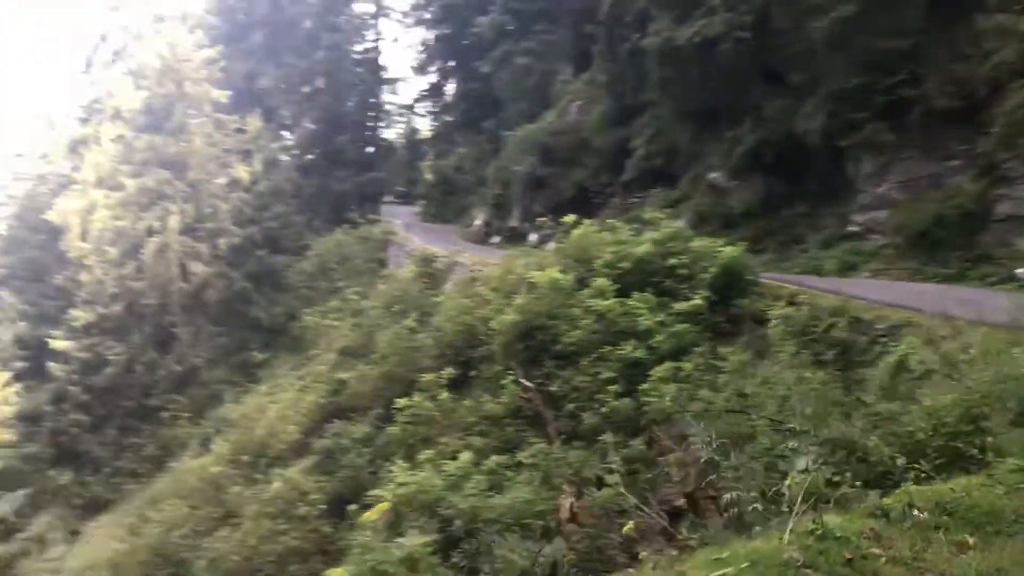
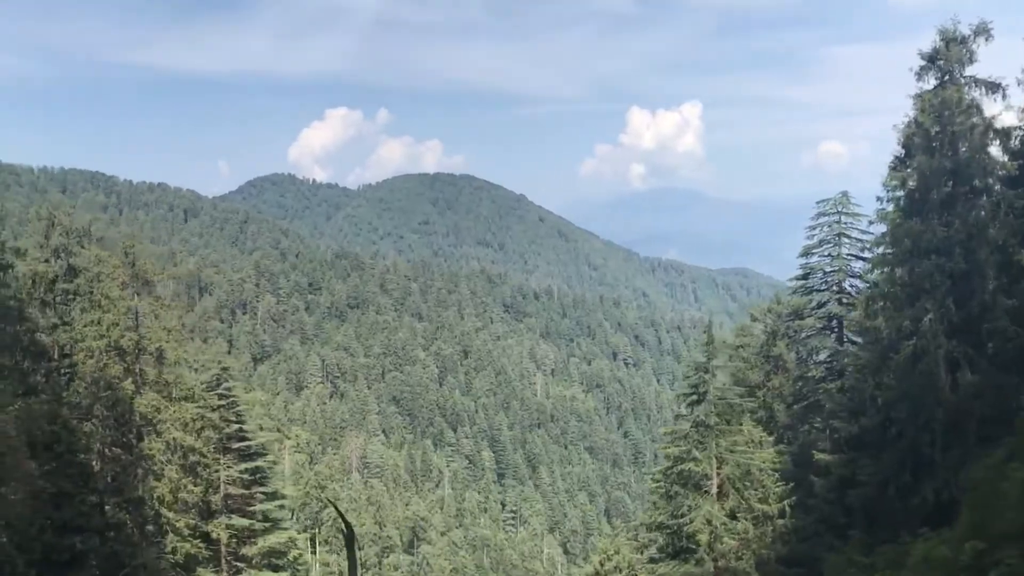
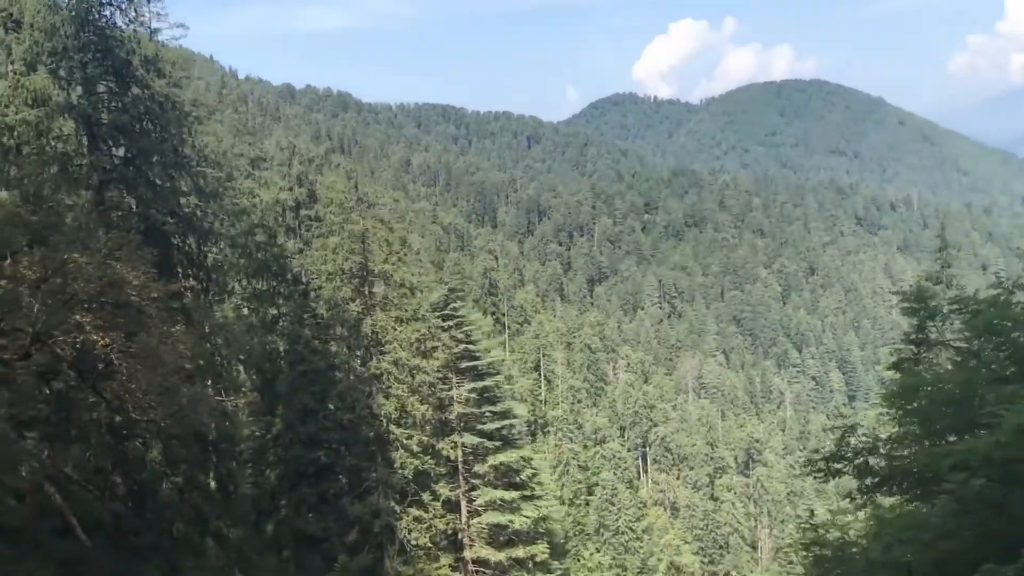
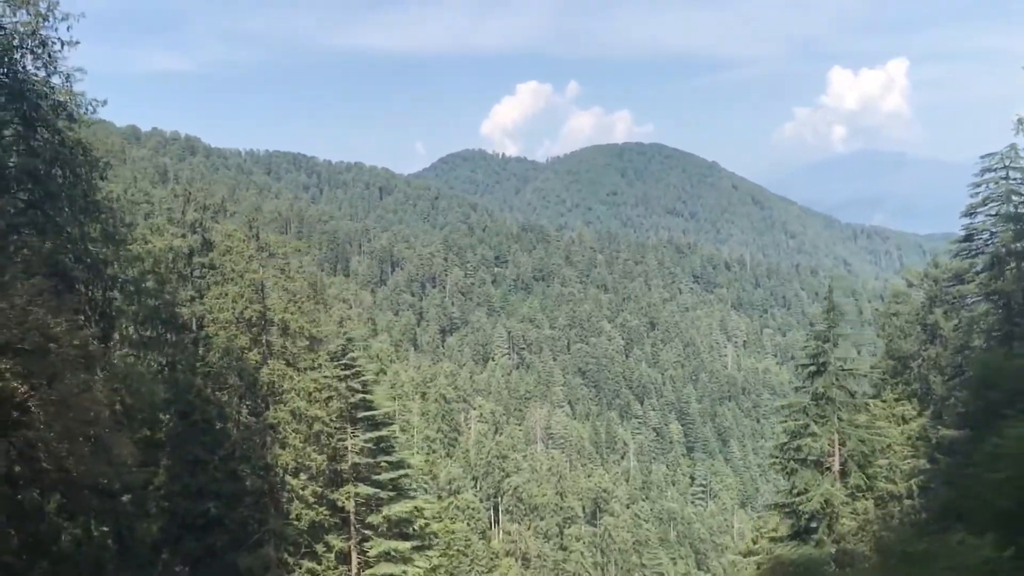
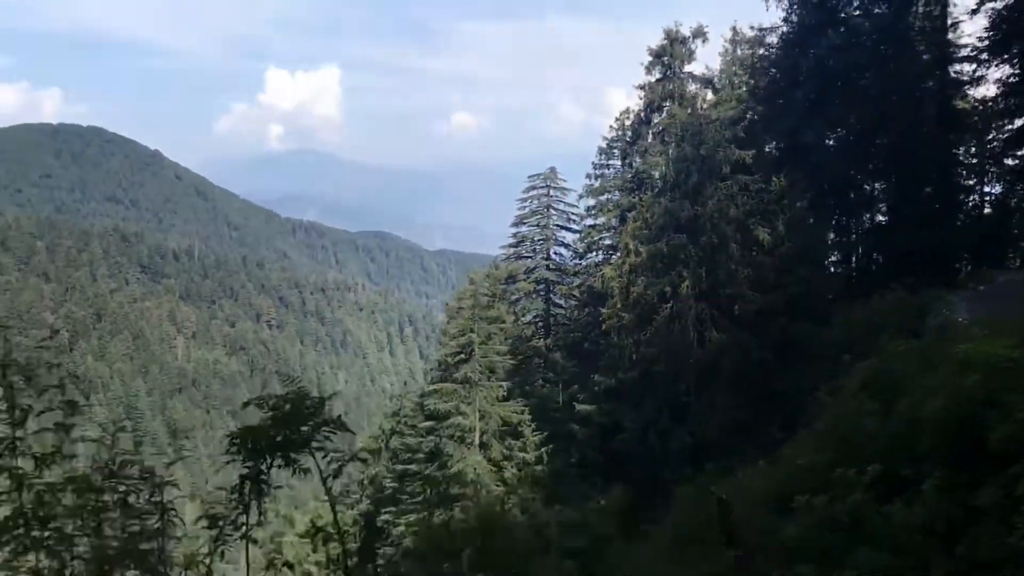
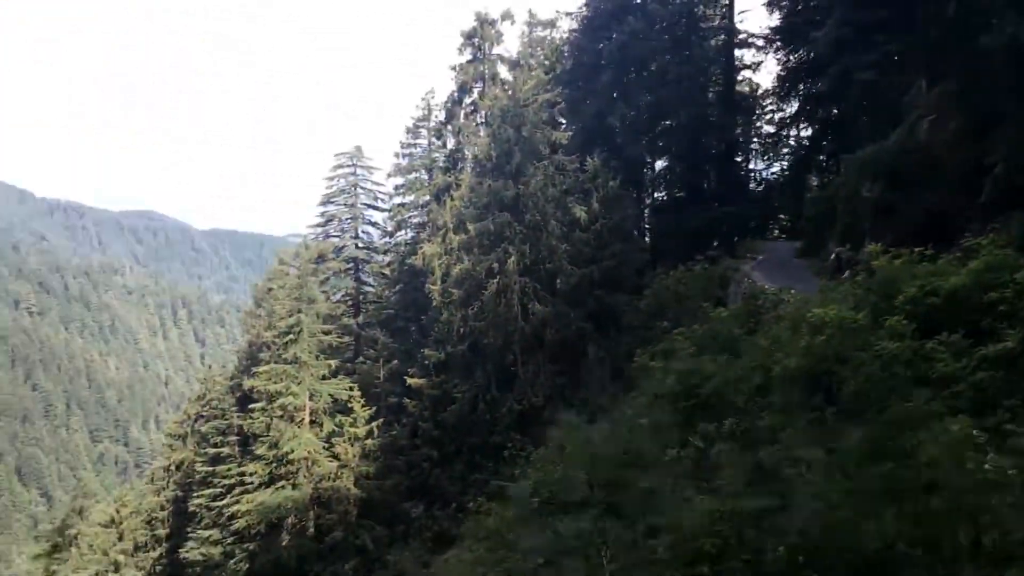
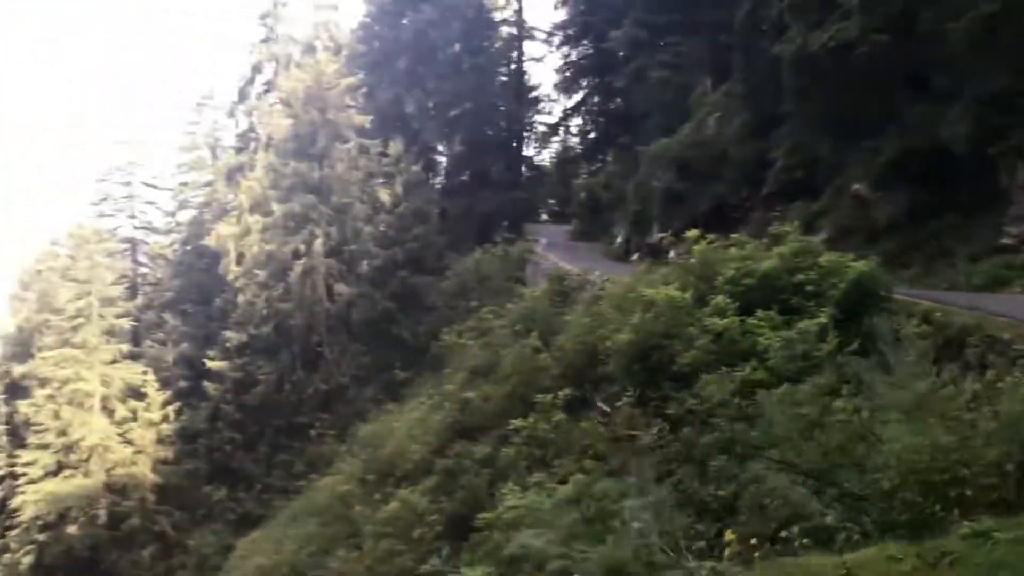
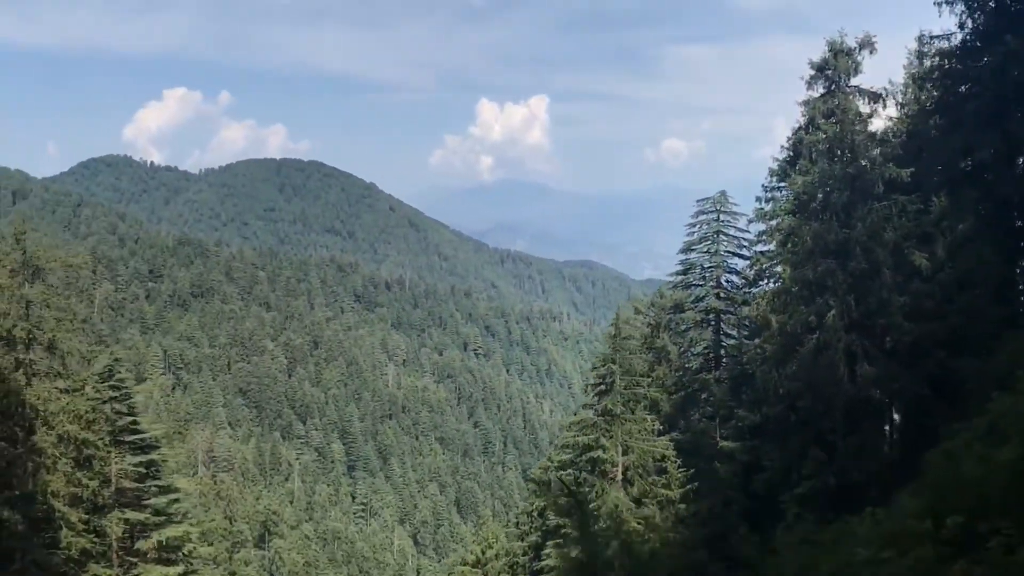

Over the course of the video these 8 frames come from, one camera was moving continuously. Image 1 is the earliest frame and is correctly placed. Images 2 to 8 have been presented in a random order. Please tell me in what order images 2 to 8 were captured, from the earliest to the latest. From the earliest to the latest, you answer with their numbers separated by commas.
7, 6, 5, 8, 2, 4, 3
